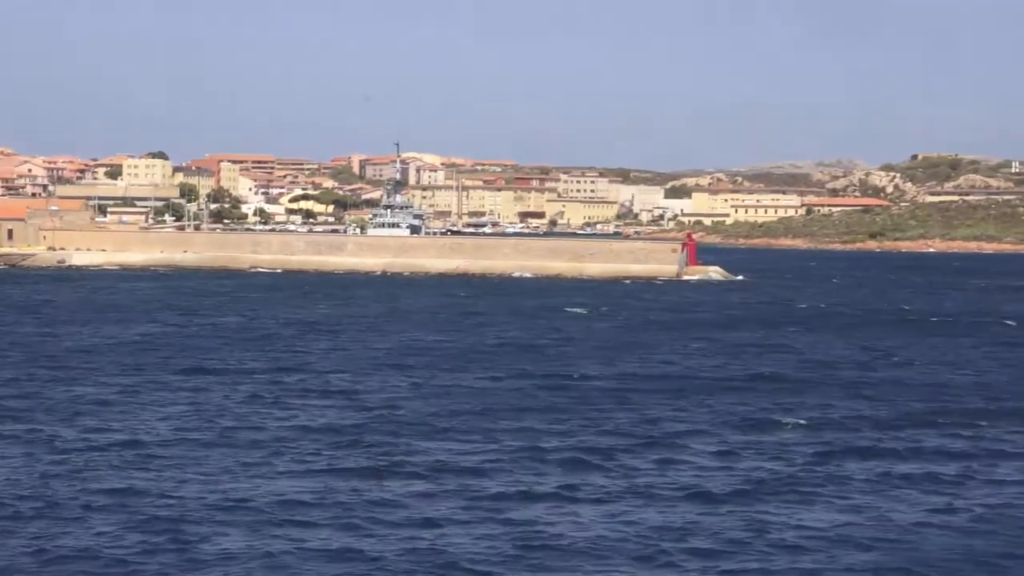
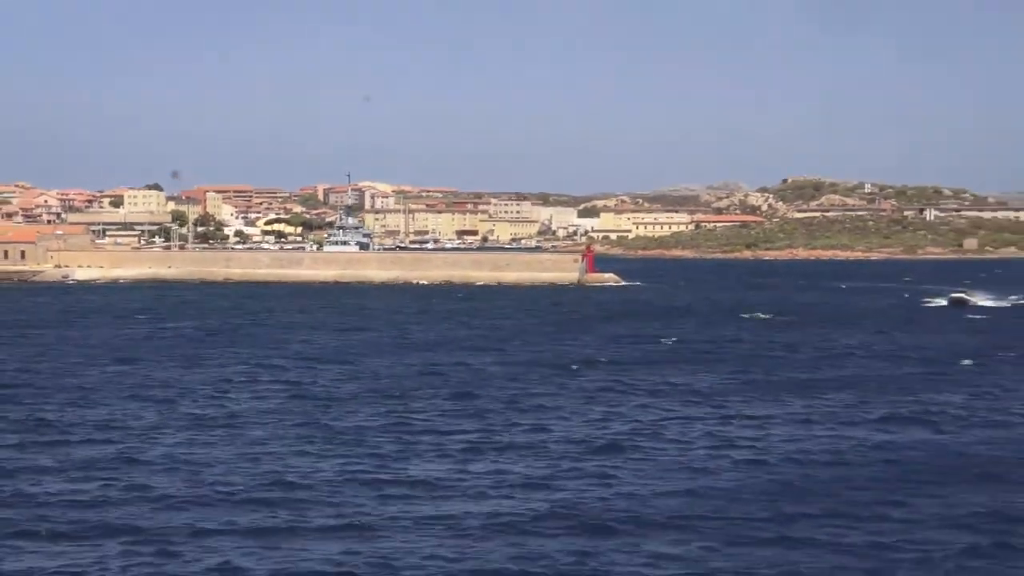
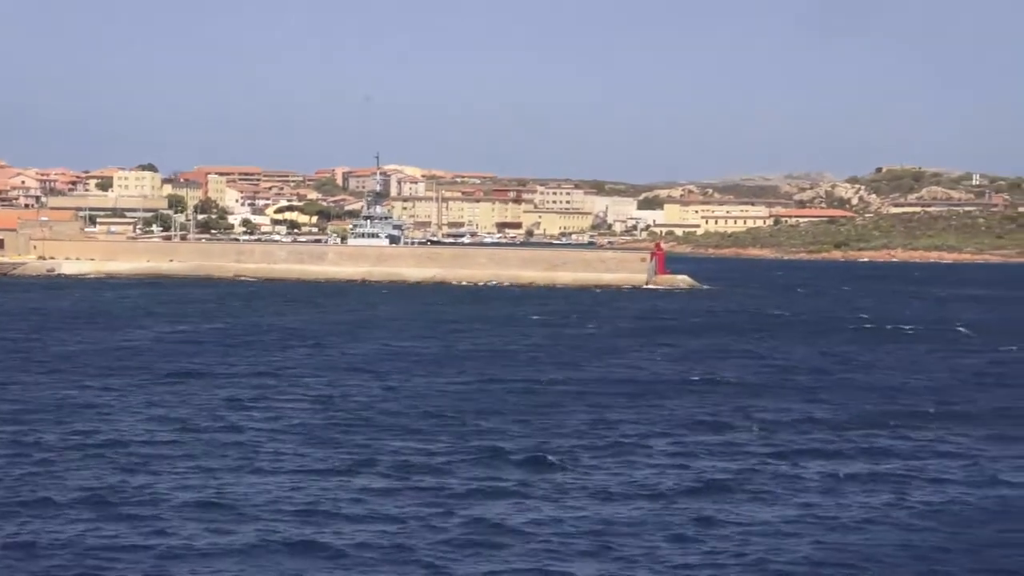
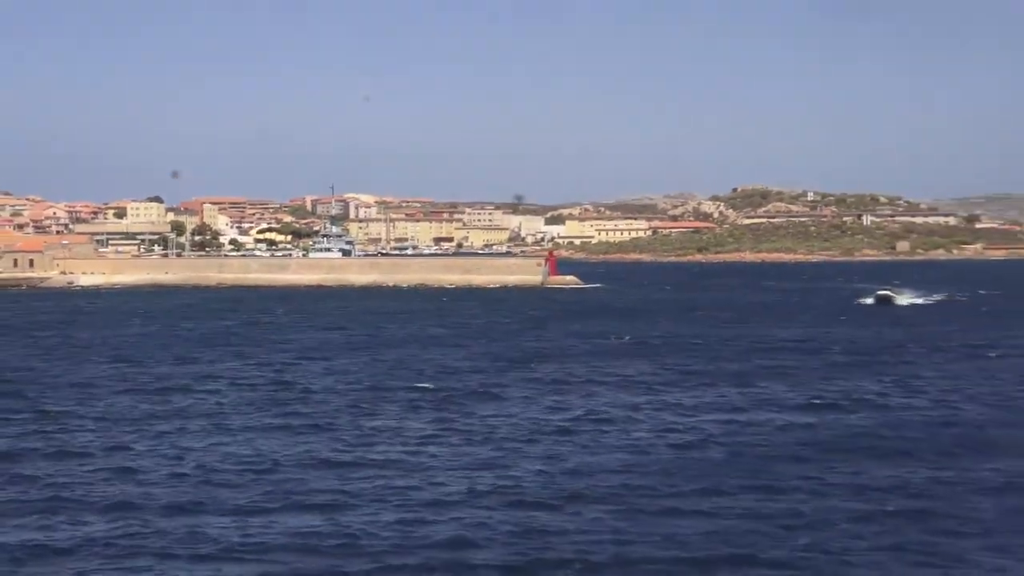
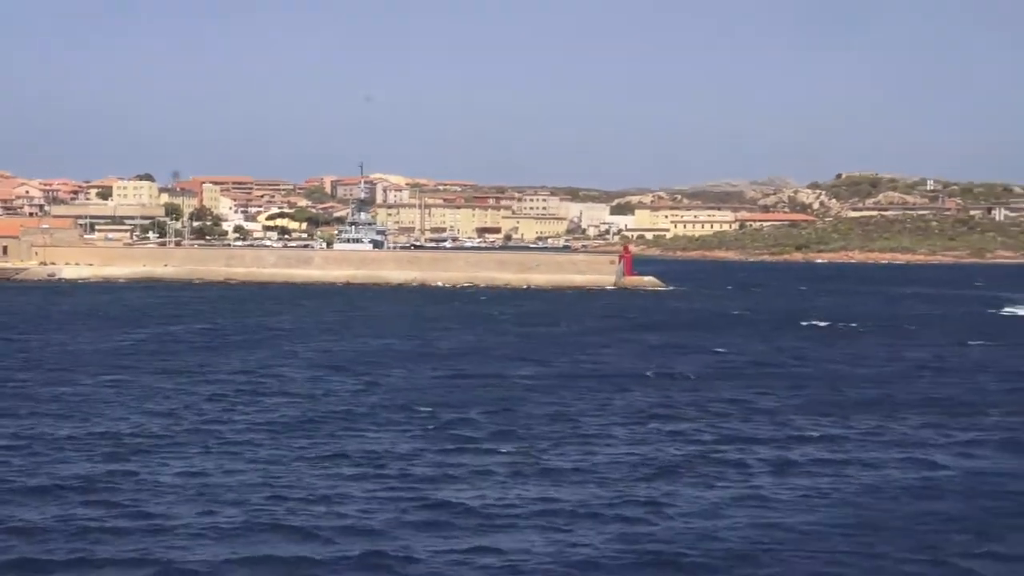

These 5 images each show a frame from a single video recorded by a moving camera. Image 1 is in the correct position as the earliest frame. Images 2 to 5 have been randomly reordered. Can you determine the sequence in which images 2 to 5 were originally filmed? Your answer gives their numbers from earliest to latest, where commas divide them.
3, 5, 2, 4
